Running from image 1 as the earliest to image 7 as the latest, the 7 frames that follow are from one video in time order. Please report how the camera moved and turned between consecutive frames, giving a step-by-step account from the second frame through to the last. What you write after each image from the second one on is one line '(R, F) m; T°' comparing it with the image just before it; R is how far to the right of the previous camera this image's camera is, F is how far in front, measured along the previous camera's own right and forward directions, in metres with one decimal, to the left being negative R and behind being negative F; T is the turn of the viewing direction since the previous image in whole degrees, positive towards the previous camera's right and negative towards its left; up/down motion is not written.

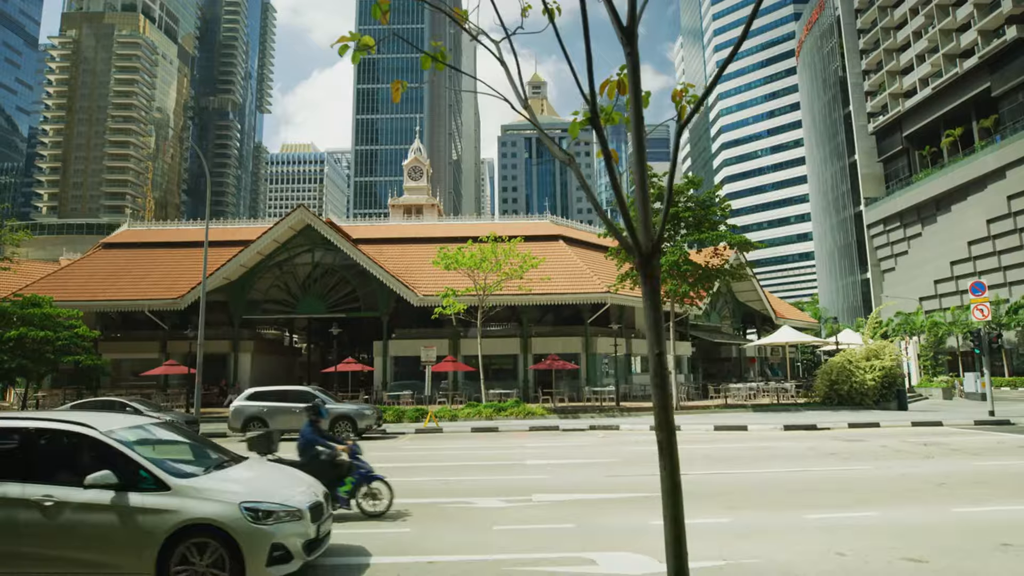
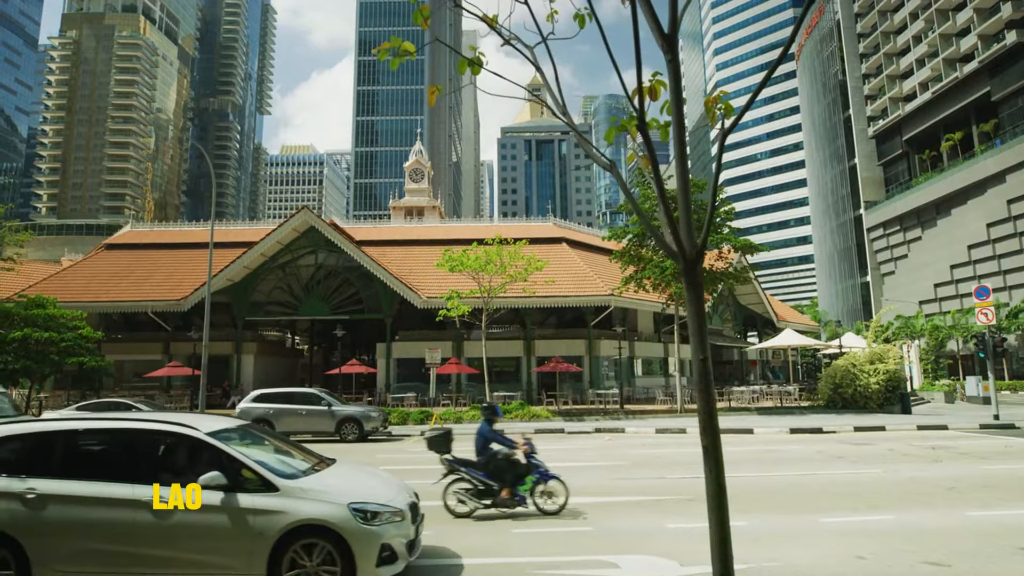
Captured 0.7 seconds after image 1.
(-0.3, 0.0) m; 0°
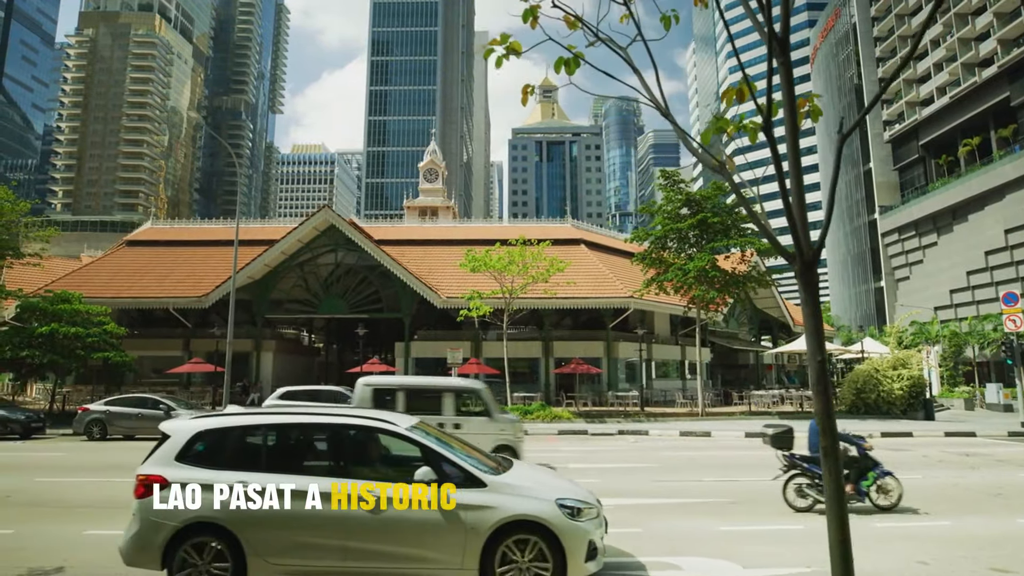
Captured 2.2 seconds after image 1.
(-0.6, 0.0) m; -1°
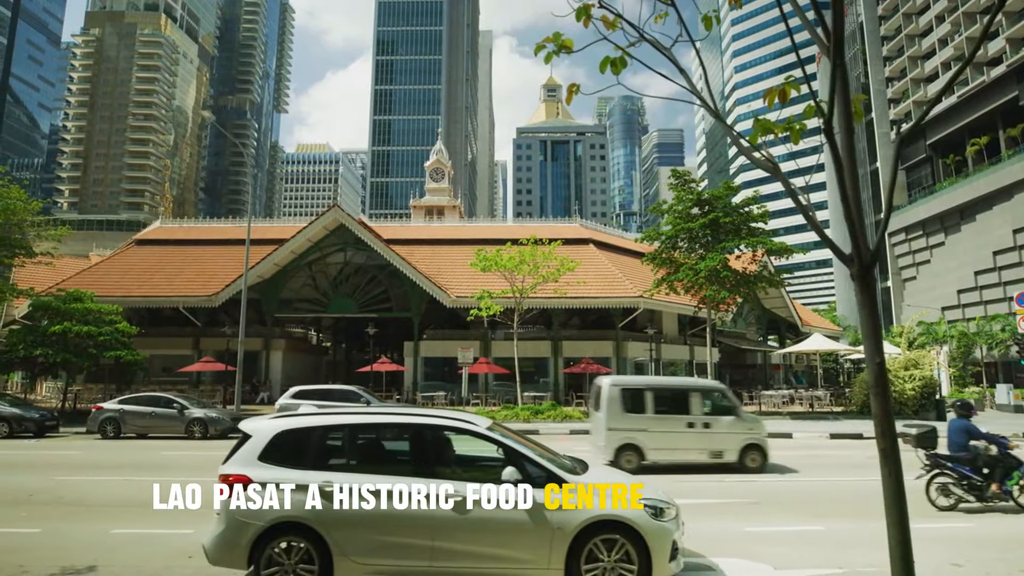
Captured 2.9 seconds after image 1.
(-0.3, 0.0) m; 0°
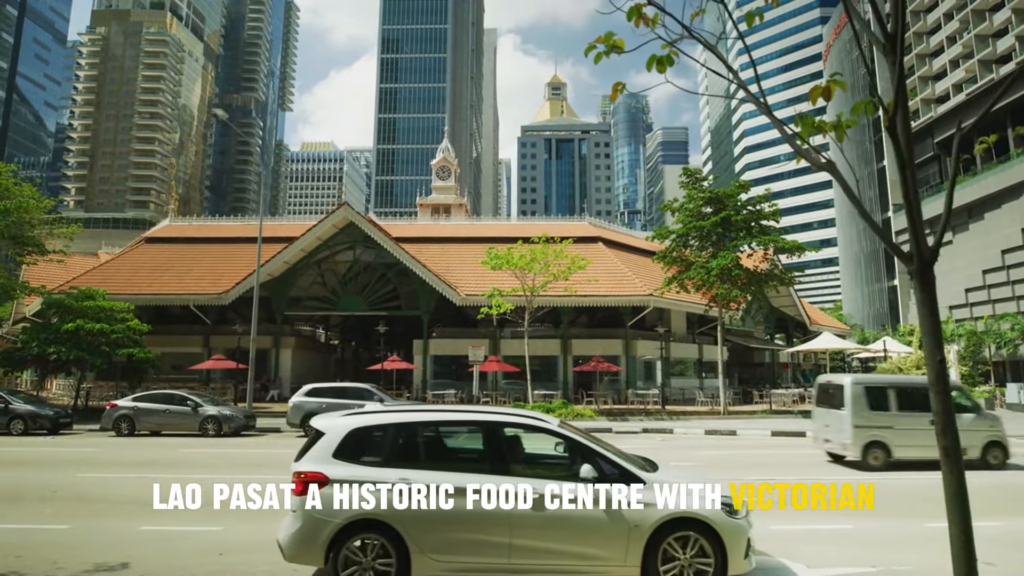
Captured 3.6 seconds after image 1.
(-0.3, 0.0) m; 0°
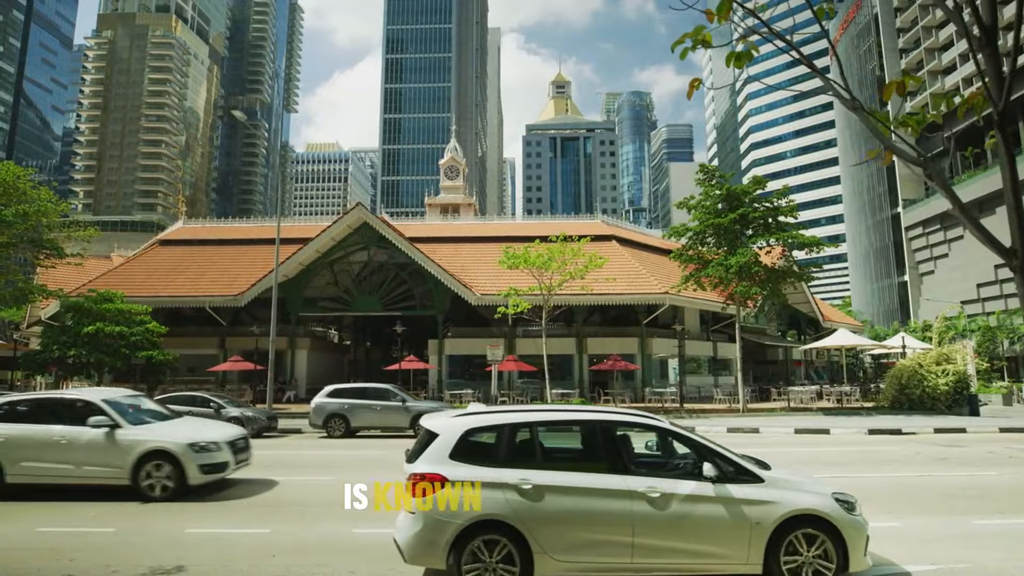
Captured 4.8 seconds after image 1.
(-0.5, 0.0) m; 0°
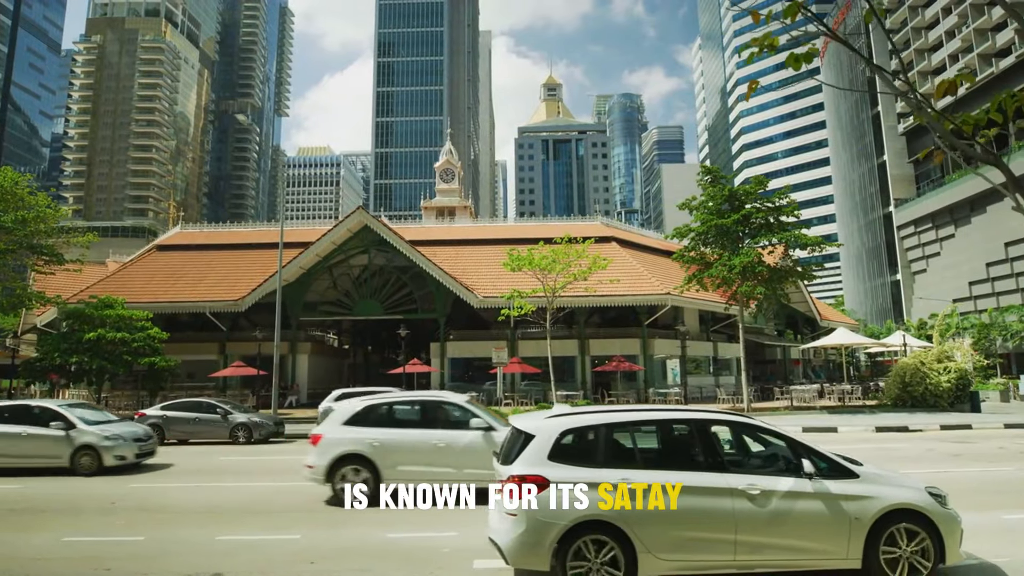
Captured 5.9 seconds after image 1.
(-0.5, 0.0) m; +1°
